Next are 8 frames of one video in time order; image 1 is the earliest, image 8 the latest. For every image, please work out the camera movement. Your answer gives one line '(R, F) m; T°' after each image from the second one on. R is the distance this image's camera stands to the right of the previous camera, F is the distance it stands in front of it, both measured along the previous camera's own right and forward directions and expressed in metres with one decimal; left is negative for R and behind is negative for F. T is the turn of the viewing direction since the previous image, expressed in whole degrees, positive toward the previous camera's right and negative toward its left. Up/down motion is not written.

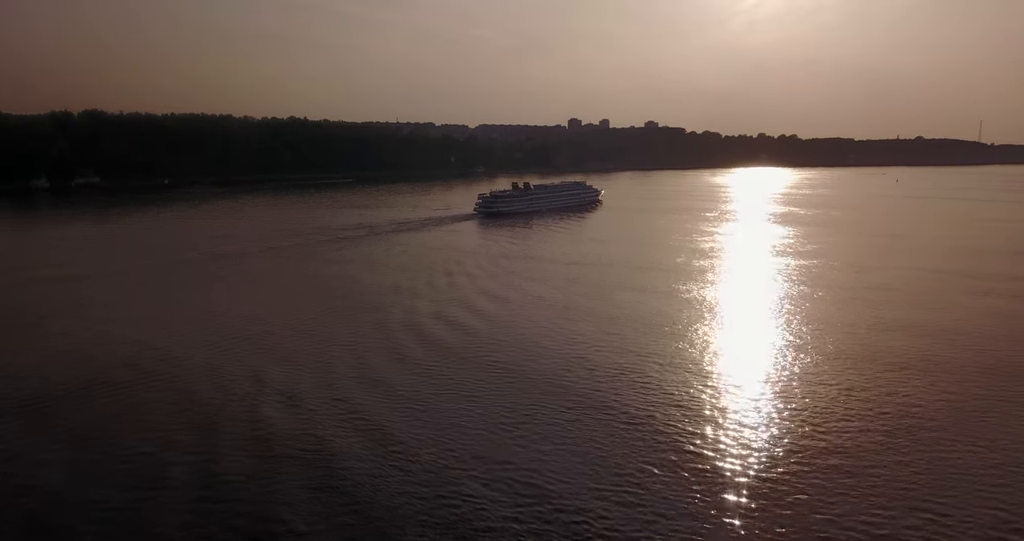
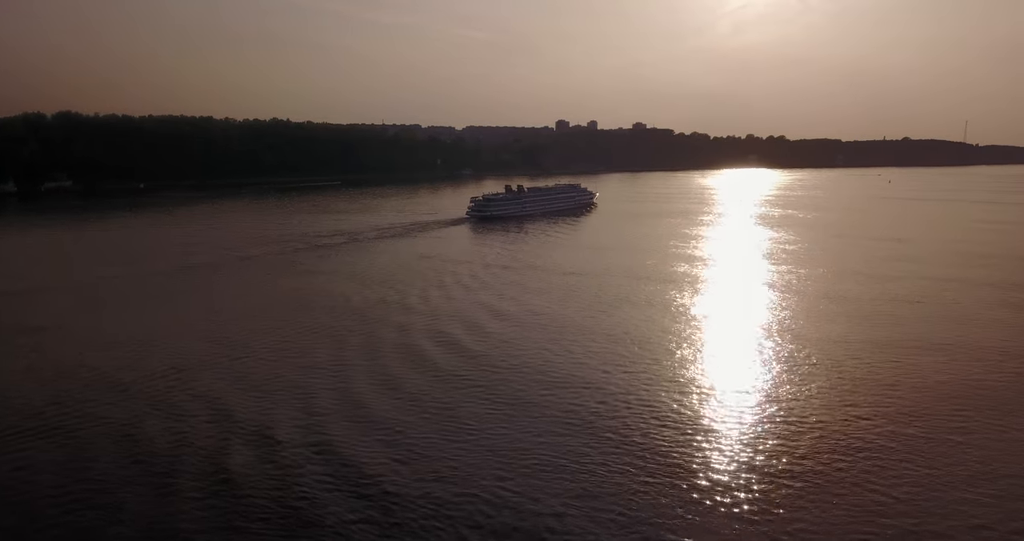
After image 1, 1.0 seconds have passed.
(-0.1, +0.4) m; +1°
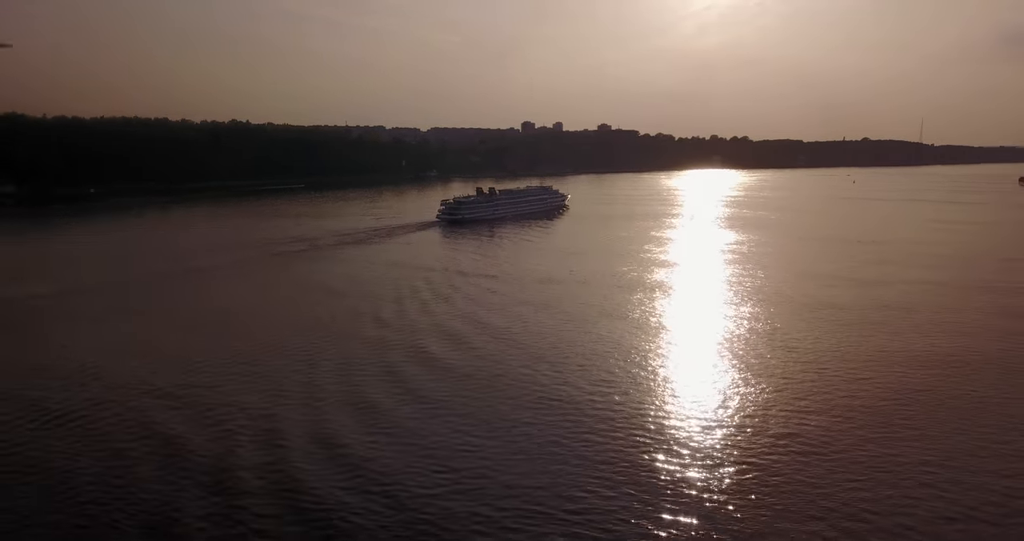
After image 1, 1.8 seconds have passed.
(-0.1, +0.3) m; +3°
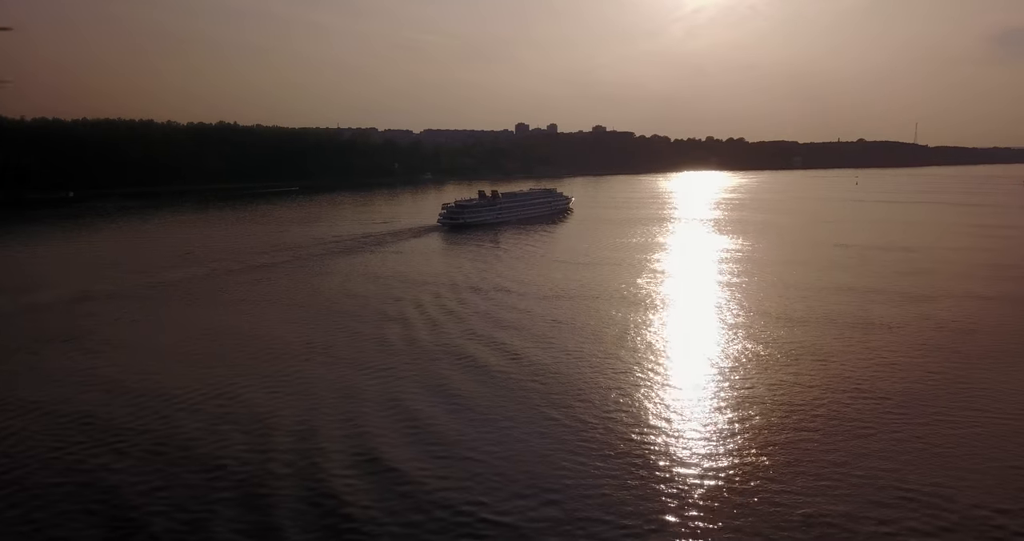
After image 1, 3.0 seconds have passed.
(-0.1, +0.5) m; +1°
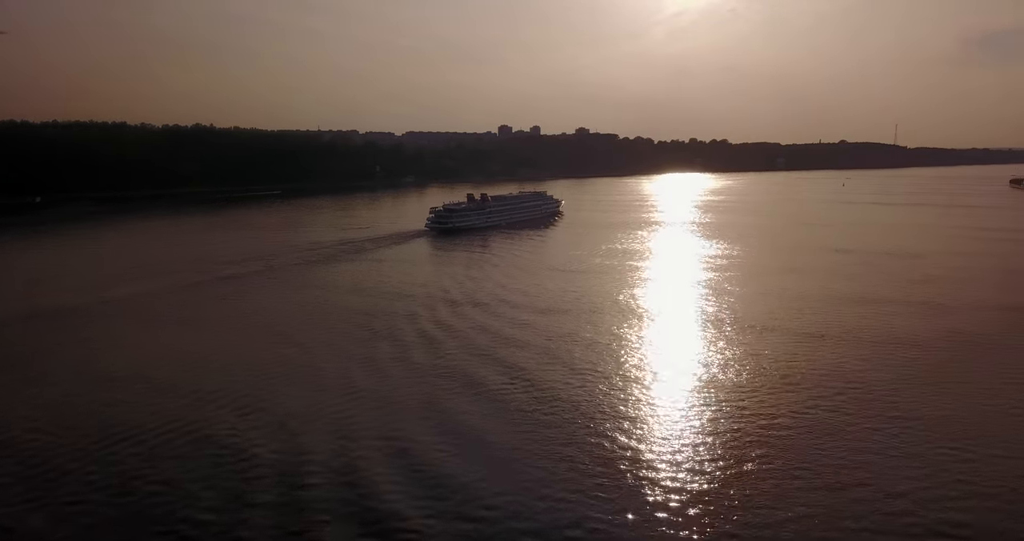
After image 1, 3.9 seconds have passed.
(-0.1, +0.4) m; +1°
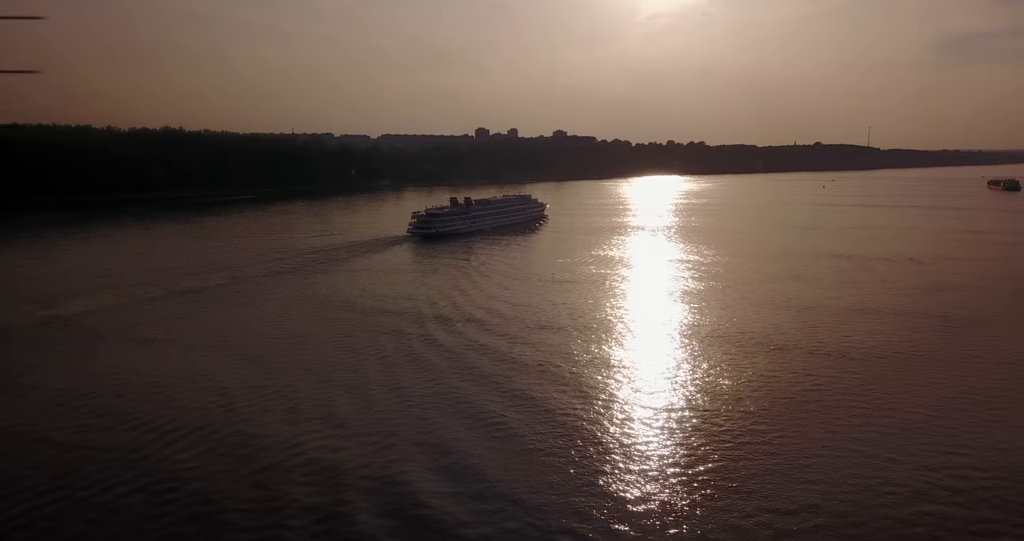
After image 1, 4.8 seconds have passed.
(-0.1, +0.3) m; +2°
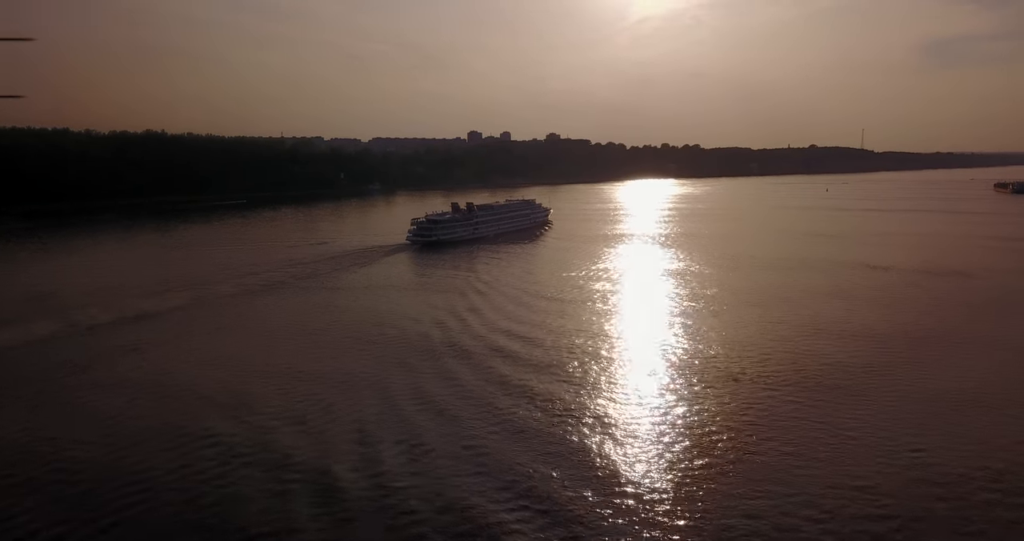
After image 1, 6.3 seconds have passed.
(-0.1, +0.6) m; +1°
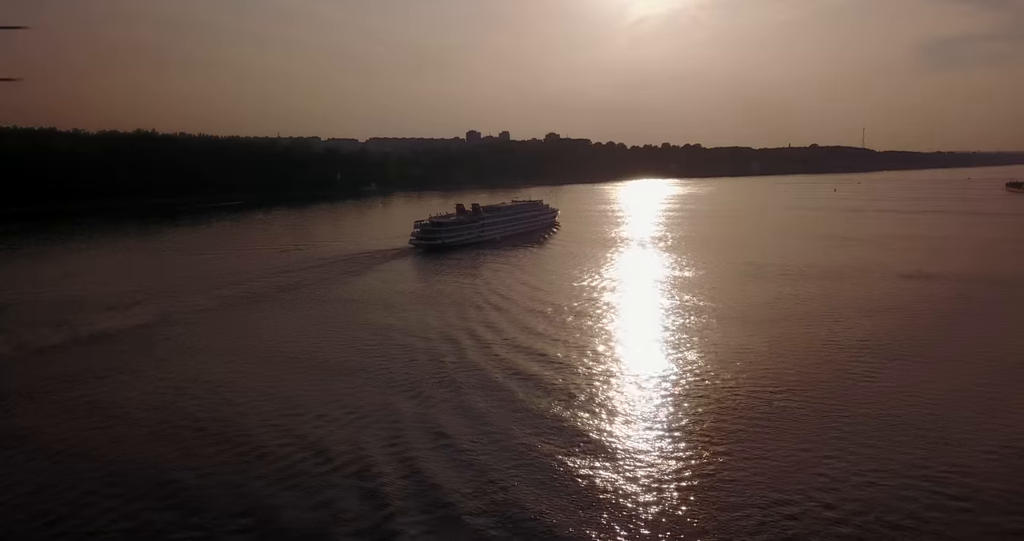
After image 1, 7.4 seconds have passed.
(-0.1, +0.4) m; 0°
